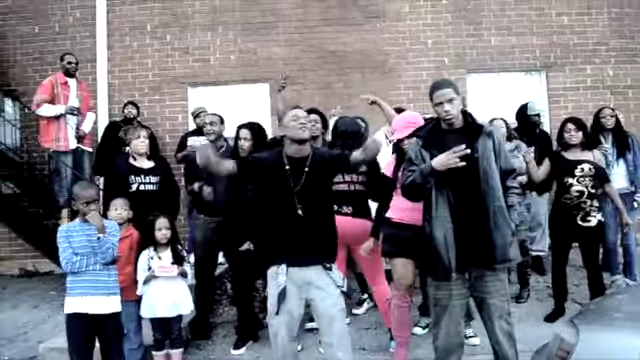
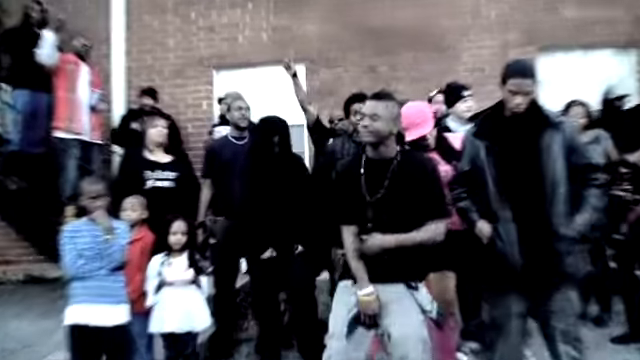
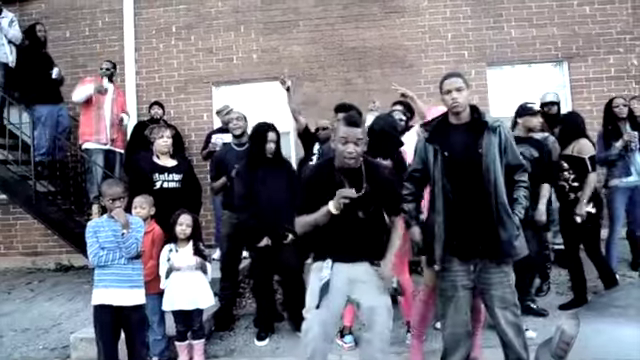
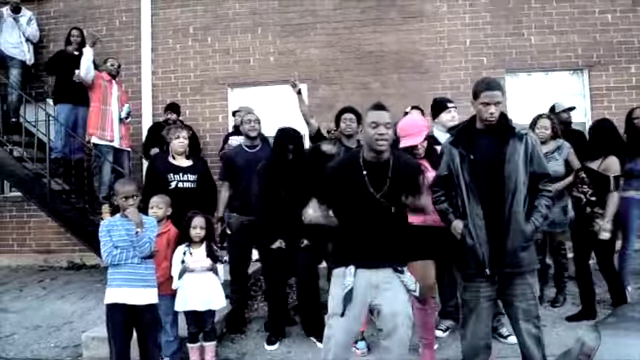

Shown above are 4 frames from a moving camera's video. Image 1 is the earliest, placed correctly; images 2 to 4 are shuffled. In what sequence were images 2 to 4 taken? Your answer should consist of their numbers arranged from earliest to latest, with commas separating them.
3, 4, 2
